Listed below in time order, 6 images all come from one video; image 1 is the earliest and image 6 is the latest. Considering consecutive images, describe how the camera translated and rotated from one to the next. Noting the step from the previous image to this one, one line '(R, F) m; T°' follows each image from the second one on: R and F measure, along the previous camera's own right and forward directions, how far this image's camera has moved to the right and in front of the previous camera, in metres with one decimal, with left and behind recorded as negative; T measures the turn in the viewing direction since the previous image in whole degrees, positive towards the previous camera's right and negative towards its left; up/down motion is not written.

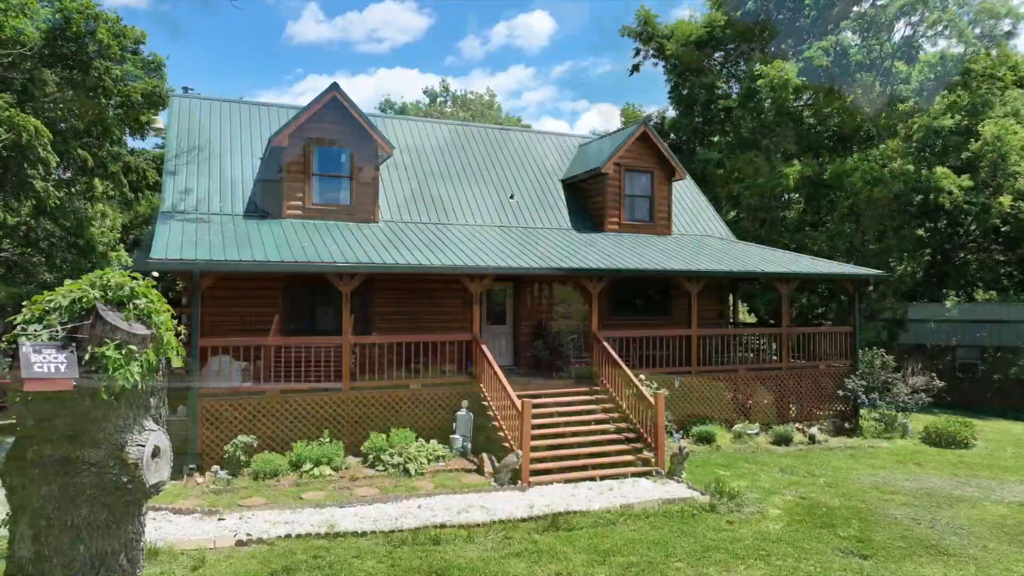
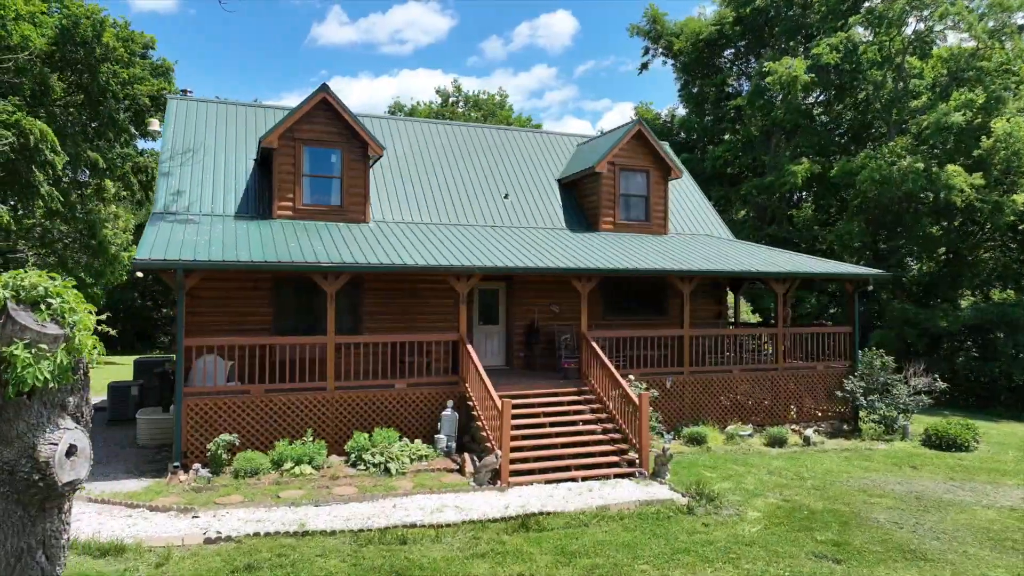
(+0.6, 0.0) m; -2°
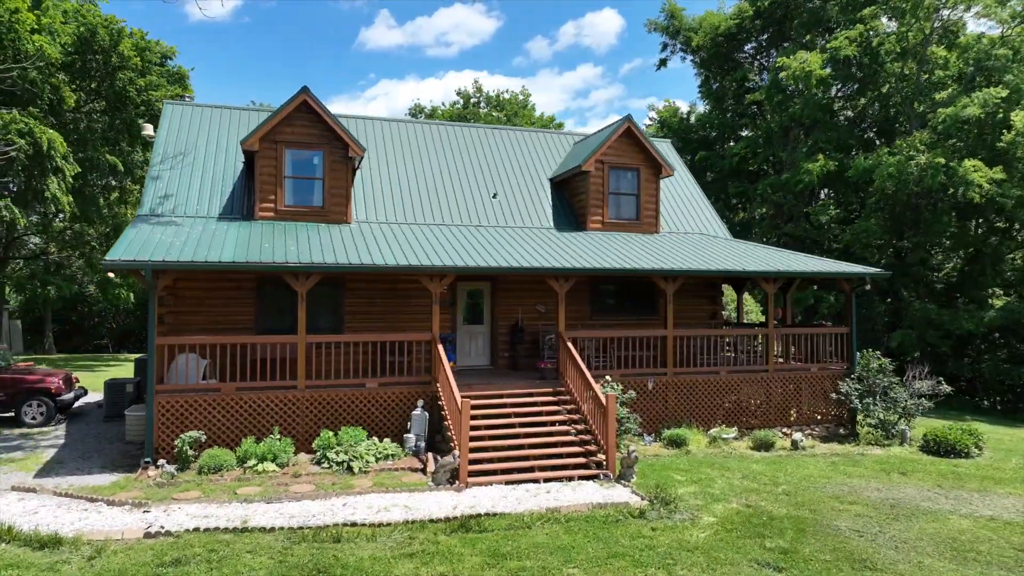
(+1.2, +0.1) m; -3°
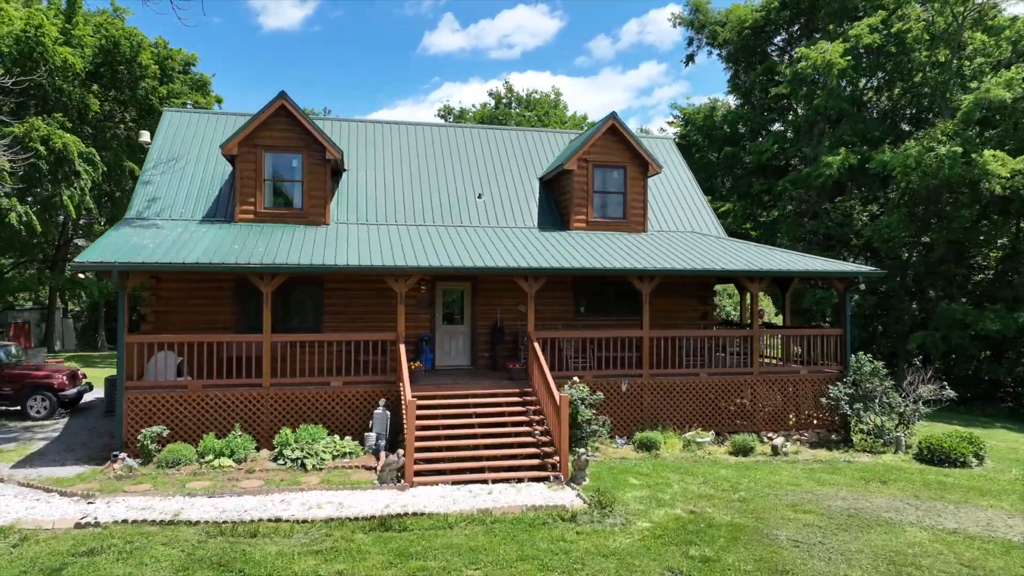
(+1.6, +0.1) m; -4°
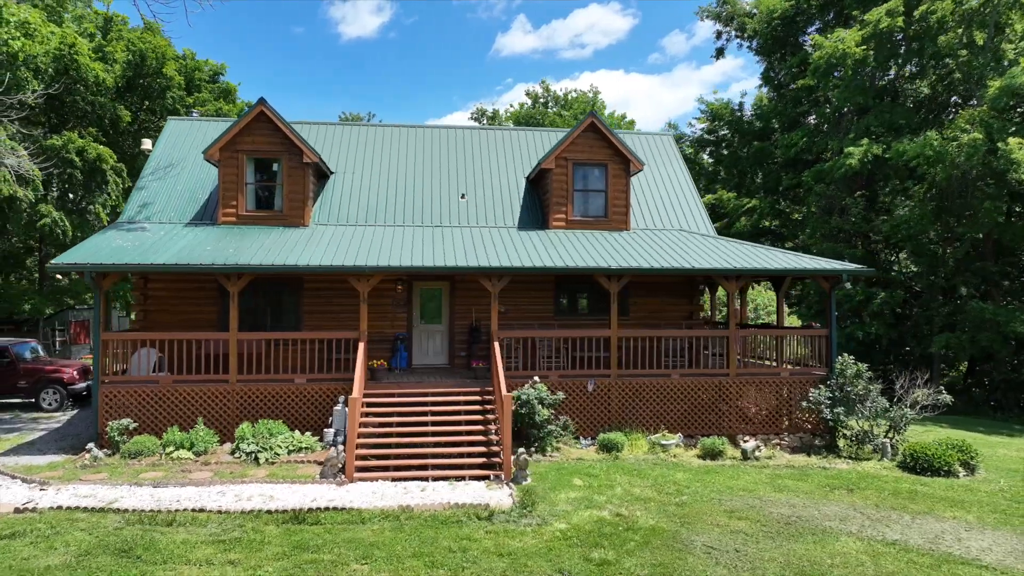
(+1.9, +0.1) m; -5°
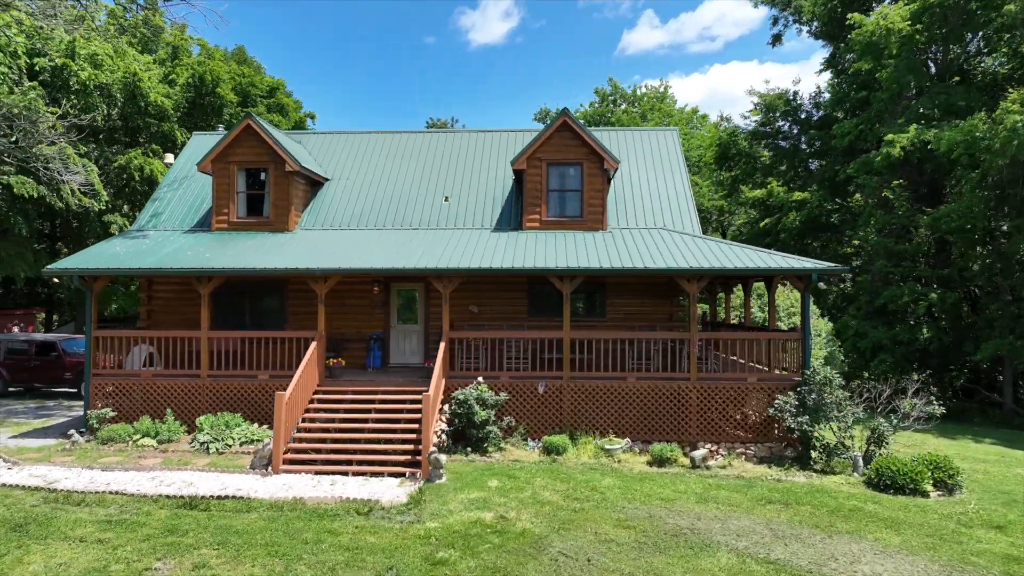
(+3.0, +0.1) m; -9°
